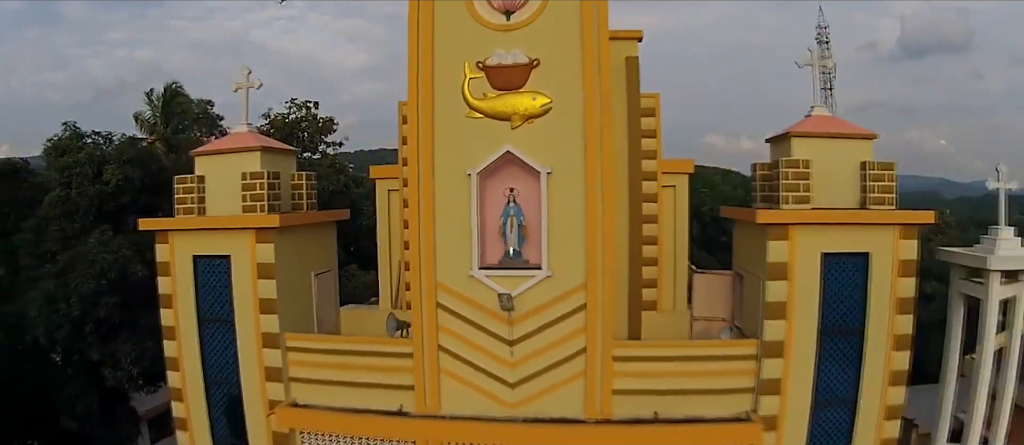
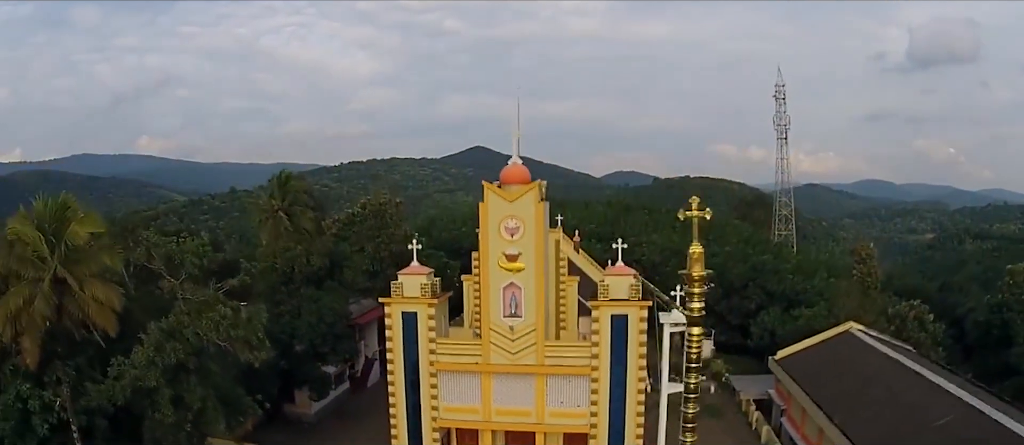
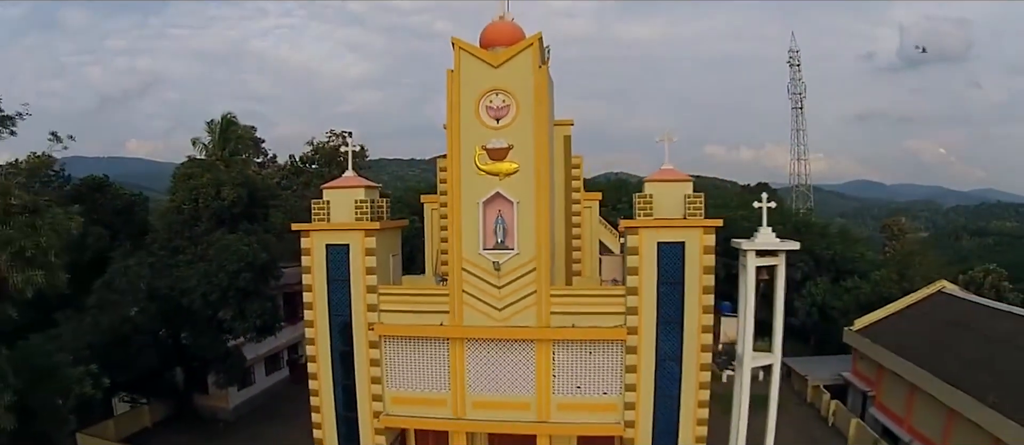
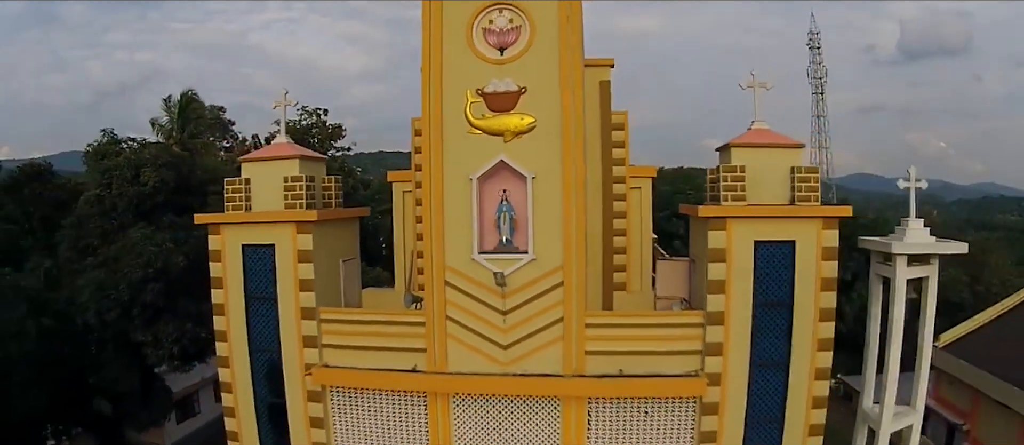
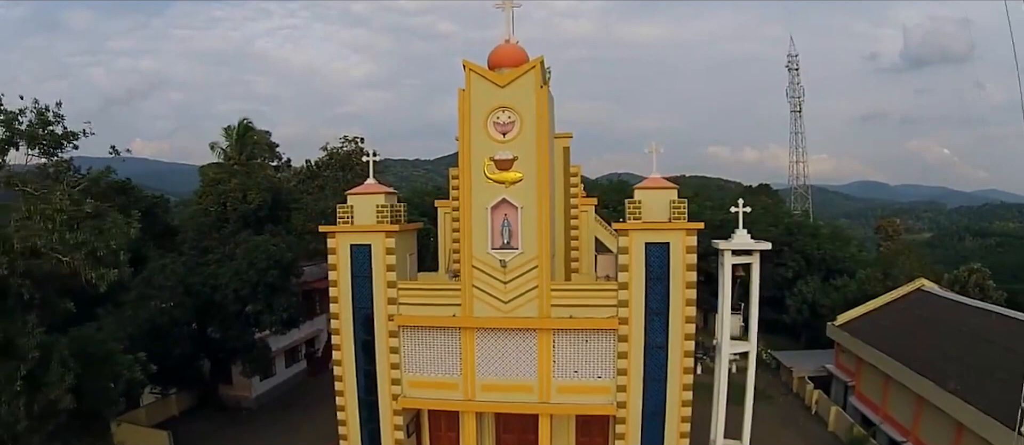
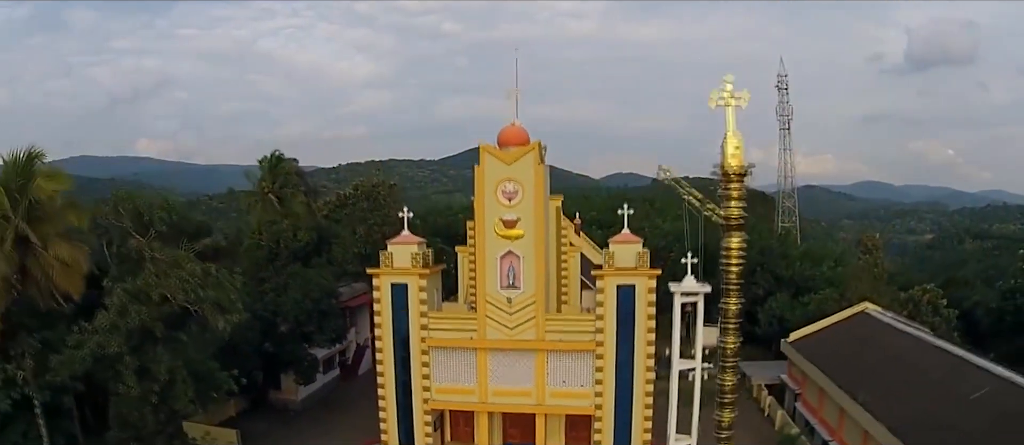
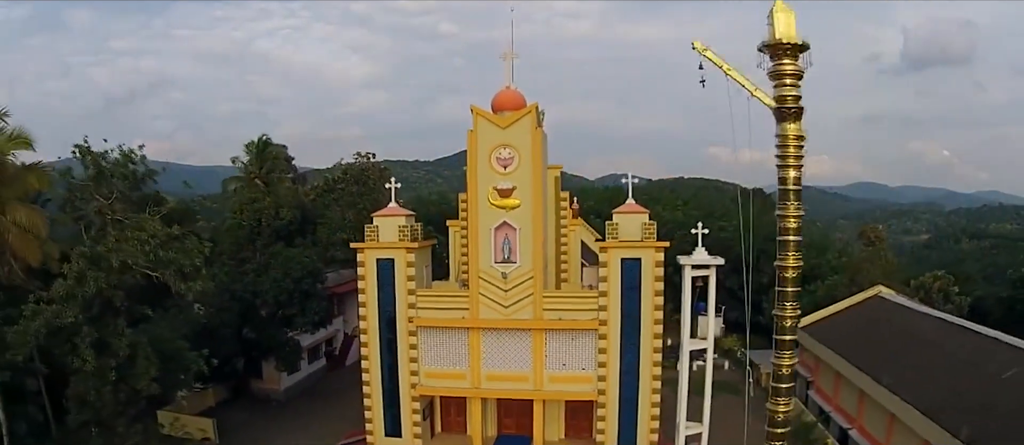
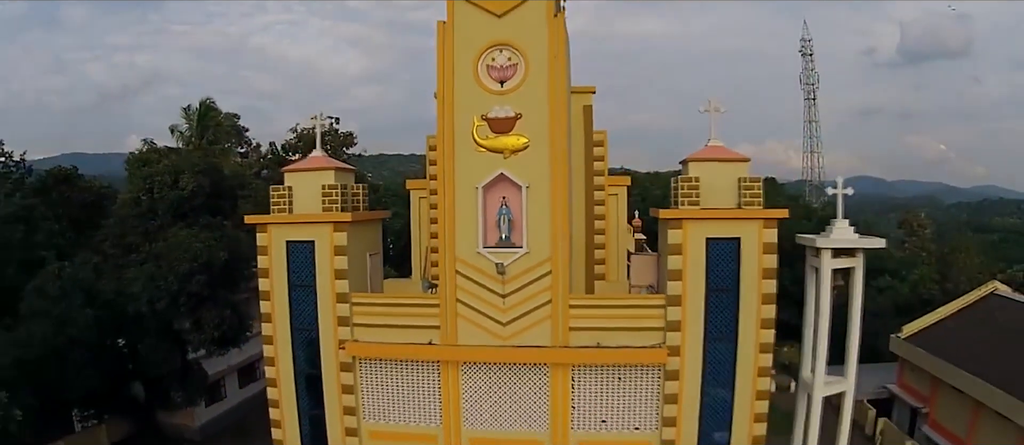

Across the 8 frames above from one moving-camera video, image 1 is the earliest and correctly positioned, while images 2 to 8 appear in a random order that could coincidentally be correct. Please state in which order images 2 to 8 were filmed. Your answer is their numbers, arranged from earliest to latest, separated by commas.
4, 8, 3, 5, 7, 6, 2
